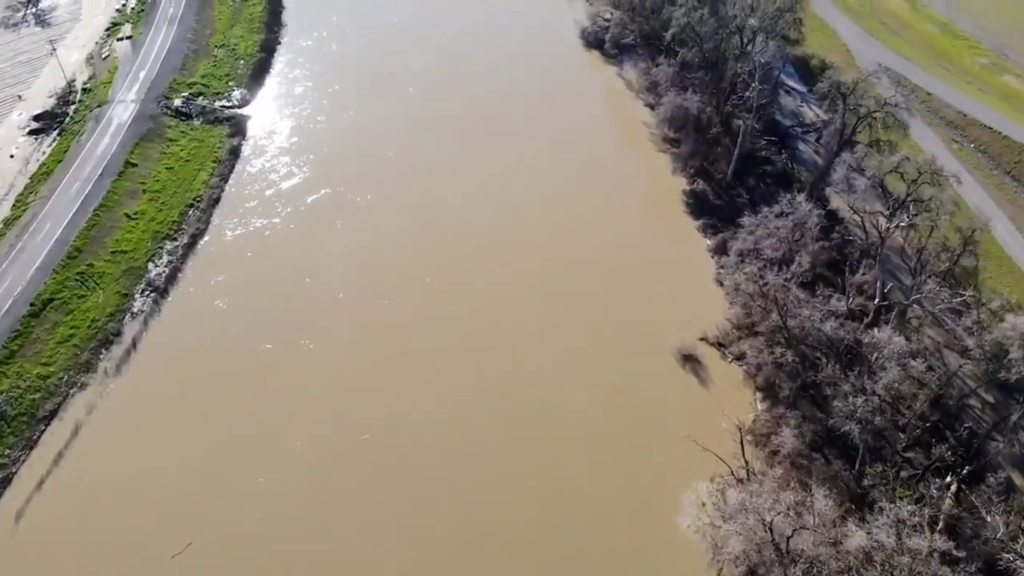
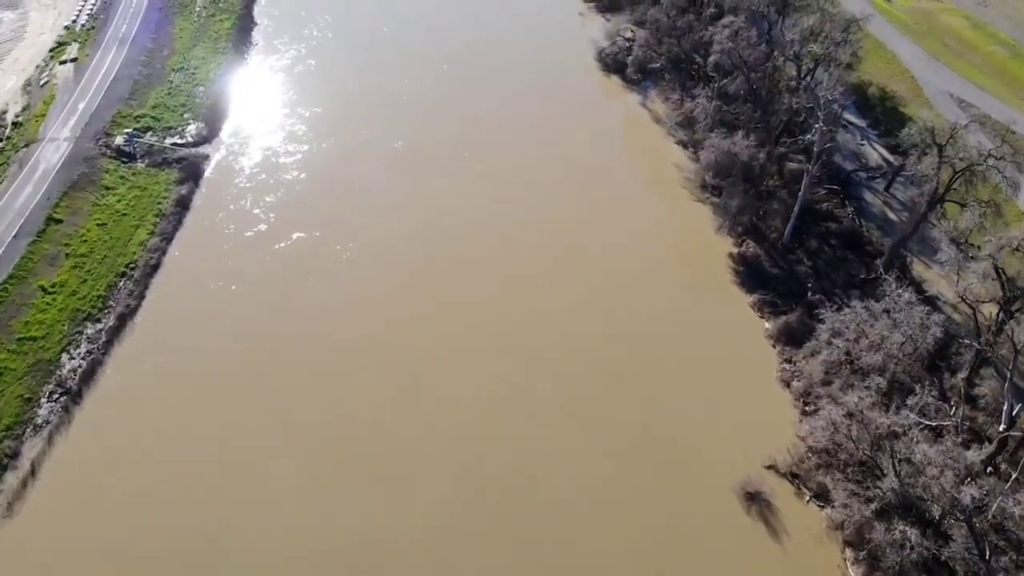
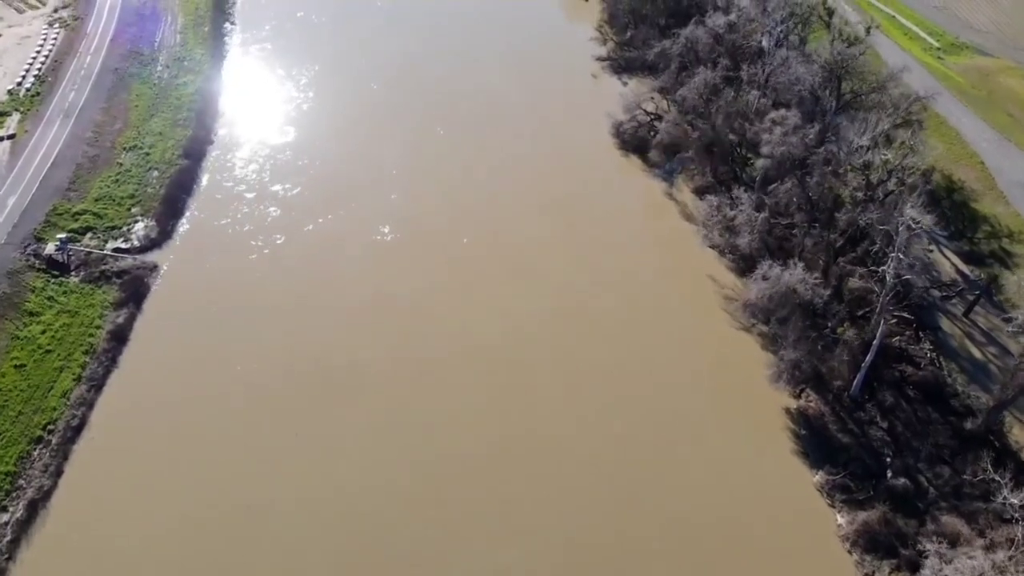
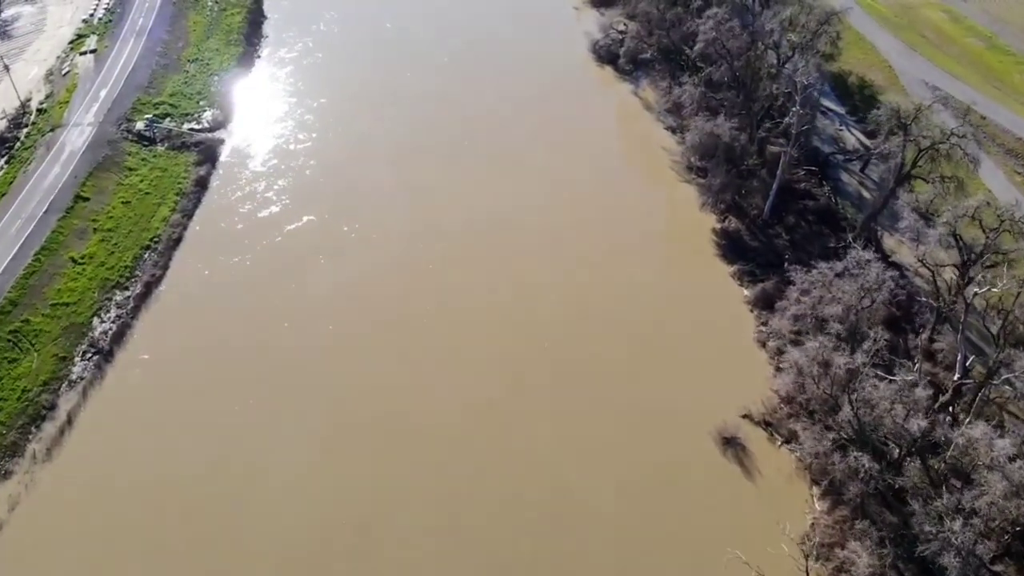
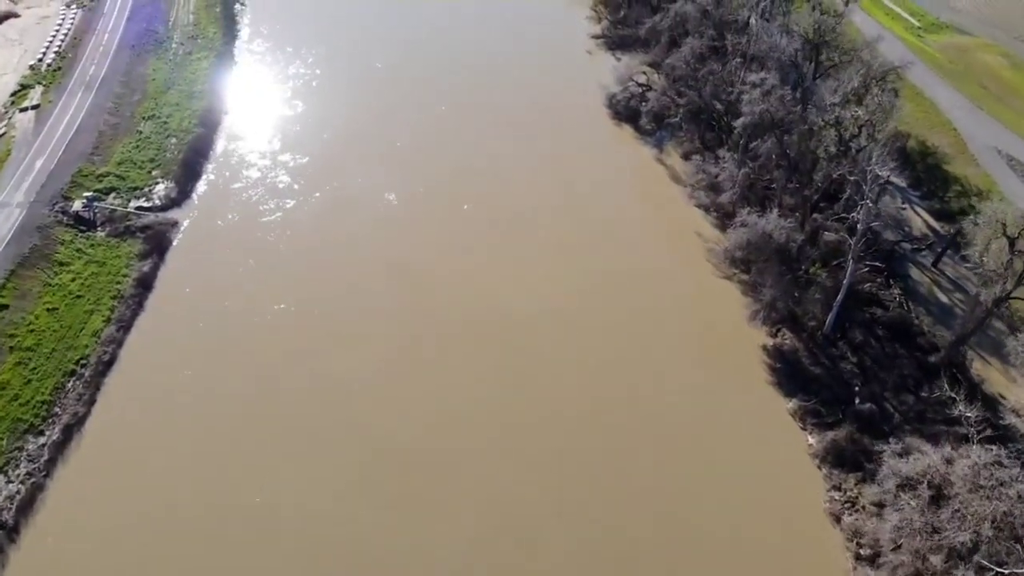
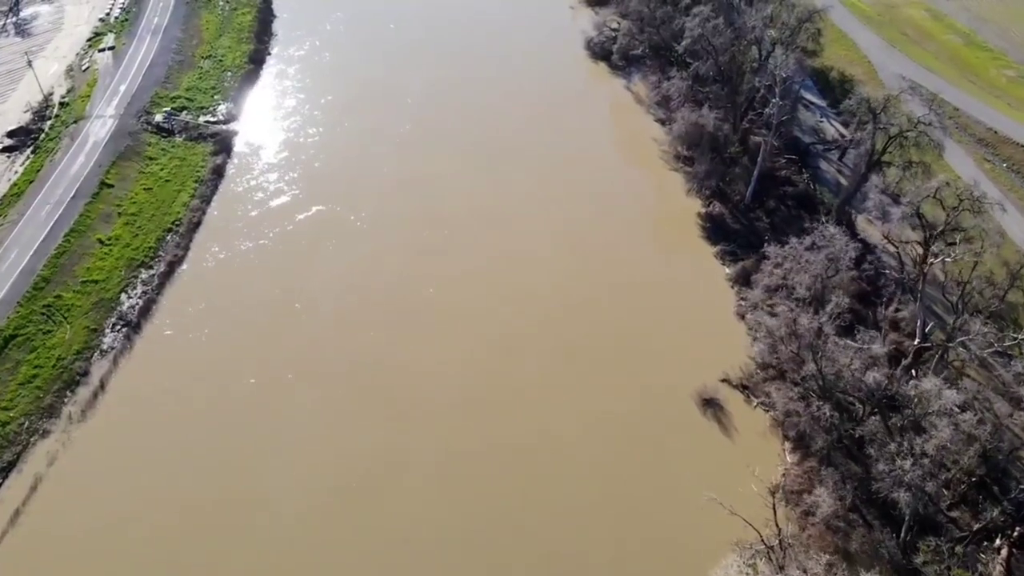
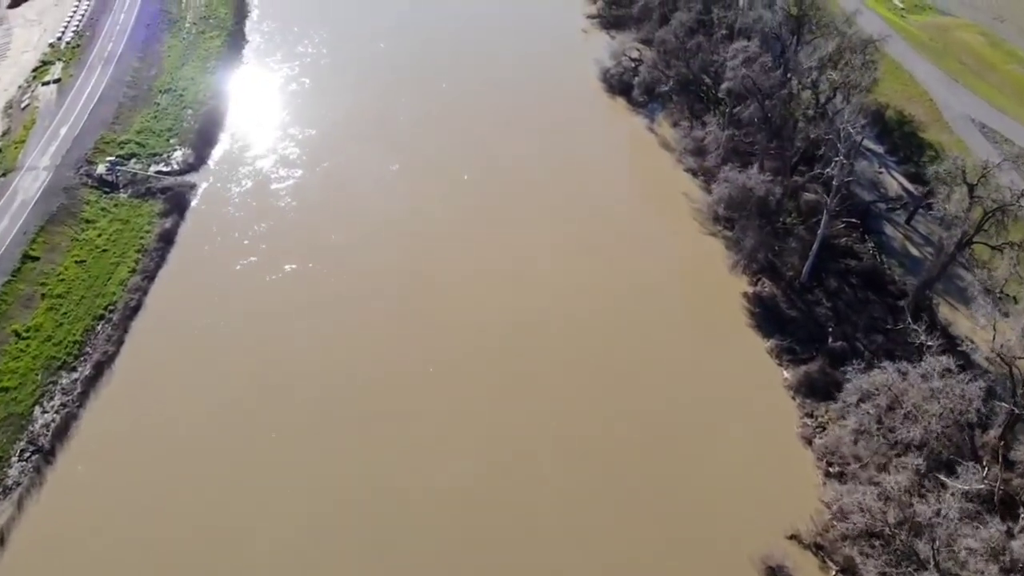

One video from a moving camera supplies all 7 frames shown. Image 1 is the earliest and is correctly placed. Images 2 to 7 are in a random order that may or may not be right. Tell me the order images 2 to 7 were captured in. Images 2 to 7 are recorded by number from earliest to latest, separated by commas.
6, 4, 2, 7, 5, 3
